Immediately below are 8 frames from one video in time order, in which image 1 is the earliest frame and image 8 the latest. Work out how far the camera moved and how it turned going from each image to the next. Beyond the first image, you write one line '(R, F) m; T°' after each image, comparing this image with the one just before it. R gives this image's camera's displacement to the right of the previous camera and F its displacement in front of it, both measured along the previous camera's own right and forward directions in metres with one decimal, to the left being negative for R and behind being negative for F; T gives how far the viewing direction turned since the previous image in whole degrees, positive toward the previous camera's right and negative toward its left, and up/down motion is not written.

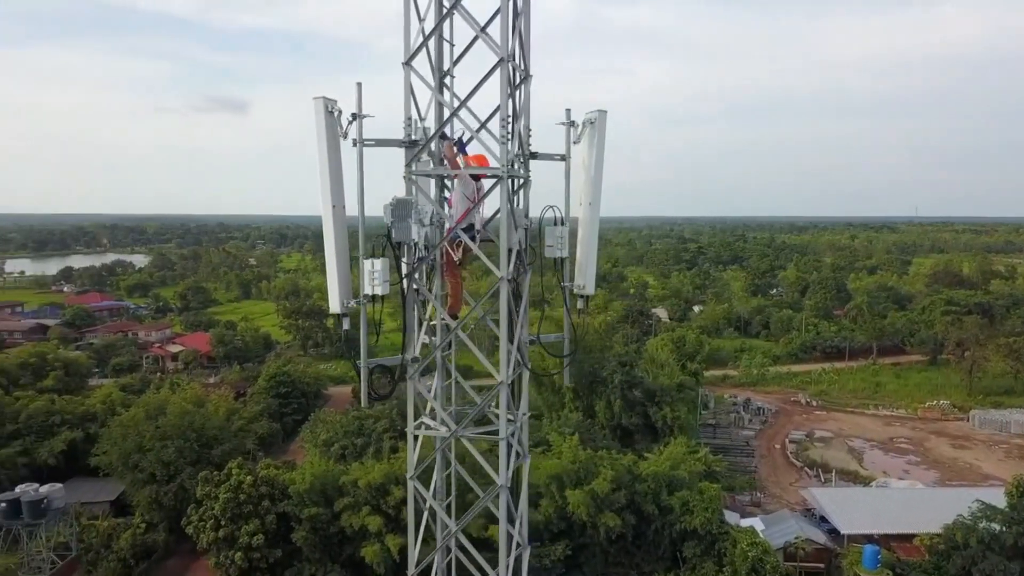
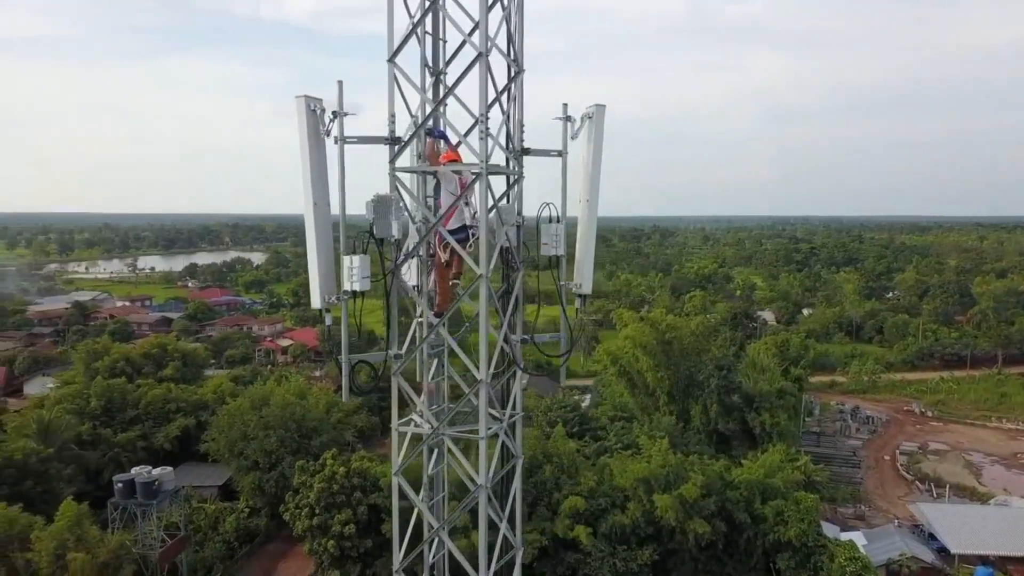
(+0.6, +0.1) m; -7°
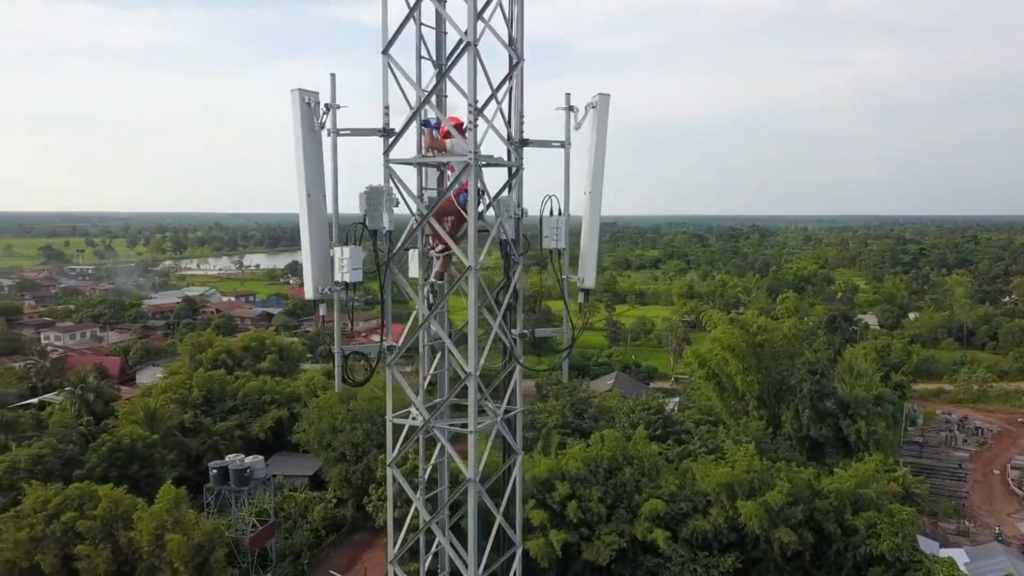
(+0.5, +0.1) m; -7°
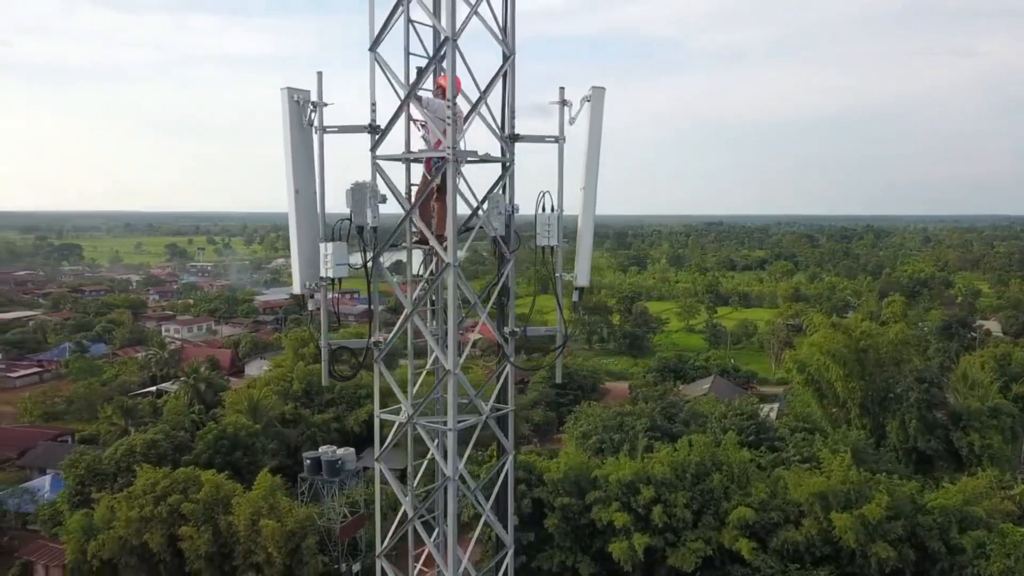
(+0.6, +0.1) m; -7°
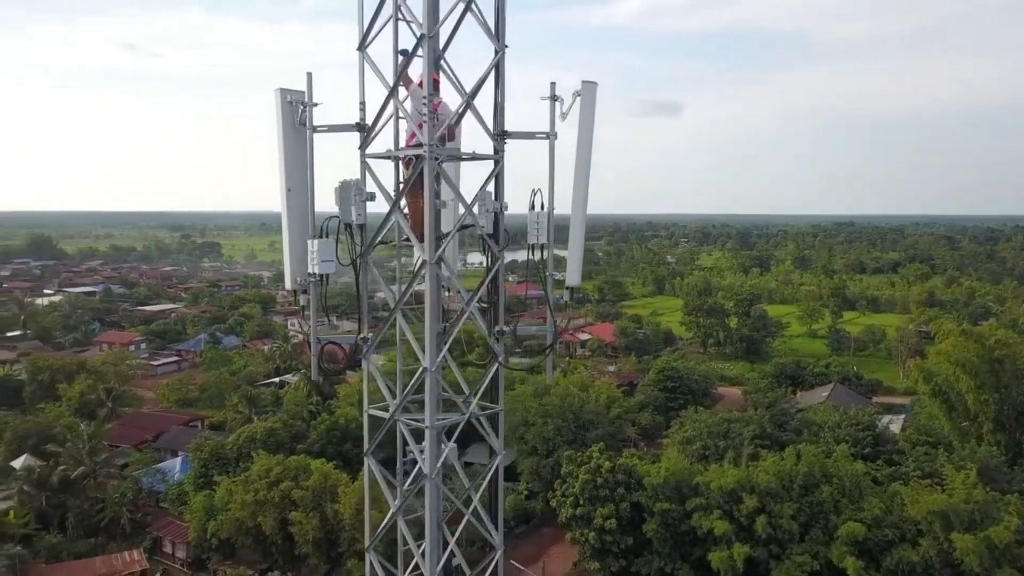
(+0.7, +0.1) m; -8°
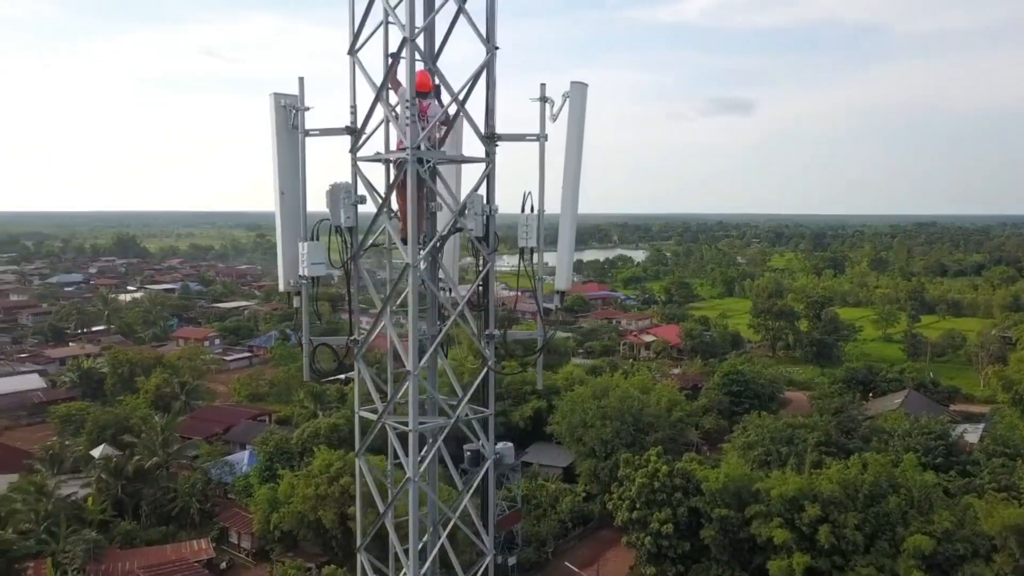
(+0.4, 0.0) m; -5°
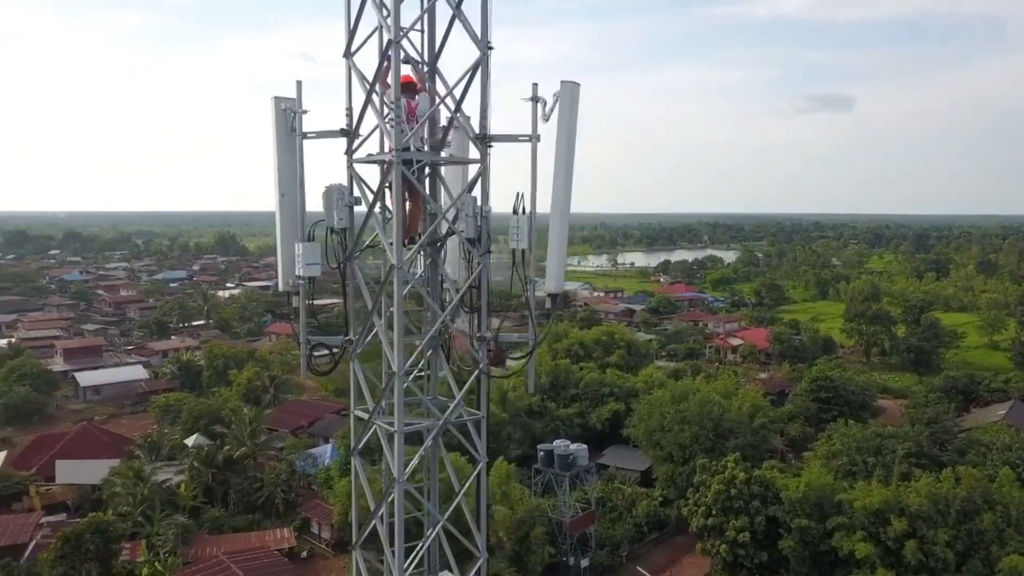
(+0.5, +0.1) m; -6°
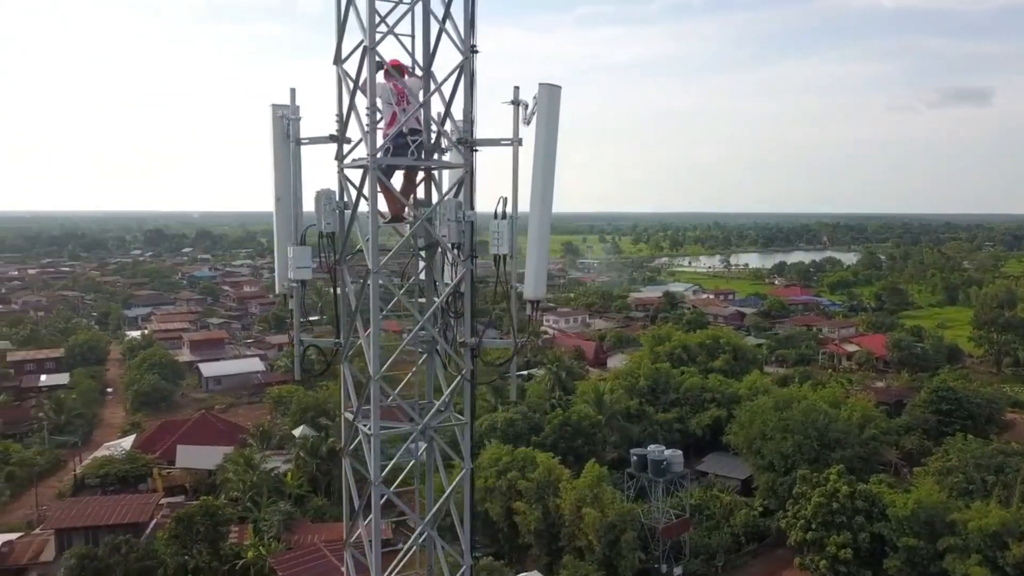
(+0.6, +0.1) m; -8°
